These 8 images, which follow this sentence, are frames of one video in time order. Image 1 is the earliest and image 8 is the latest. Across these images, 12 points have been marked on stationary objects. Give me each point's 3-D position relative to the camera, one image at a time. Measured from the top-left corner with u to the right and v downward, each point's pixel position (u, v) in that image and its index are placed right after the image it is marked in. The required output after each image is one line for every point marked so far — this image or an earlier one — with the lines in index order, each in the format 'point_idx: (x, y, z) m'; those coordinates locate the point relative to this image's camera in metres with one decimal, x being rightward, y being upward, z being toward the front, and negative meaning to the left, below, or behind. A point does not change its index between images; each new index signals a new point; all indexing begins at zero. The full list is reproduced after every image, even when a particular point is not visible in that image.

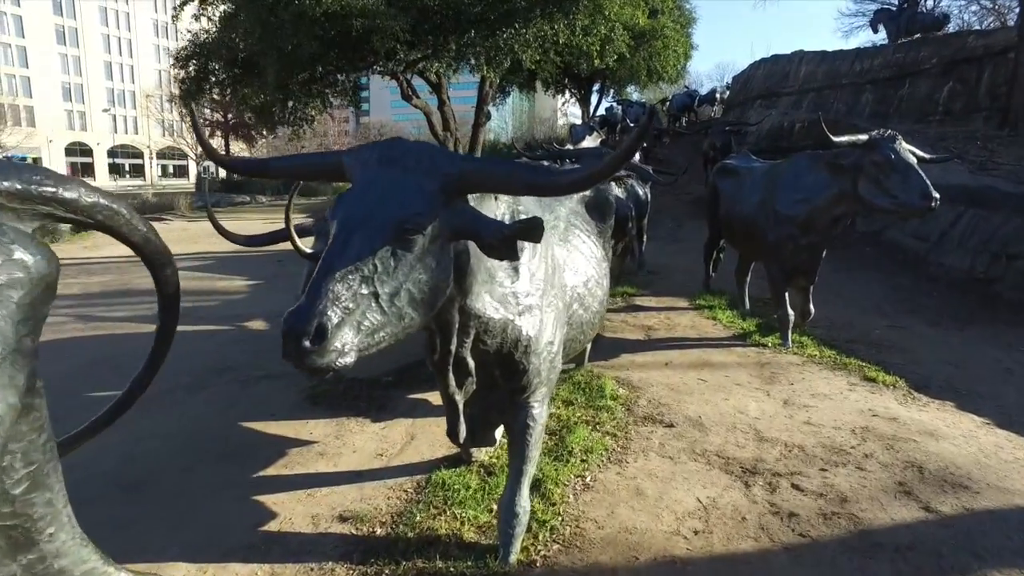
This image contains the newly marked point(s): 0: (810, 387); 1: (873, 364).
0: (+2.1, -0.7, +4.8) m
1: (+2.9, -0.6, +5.5) m
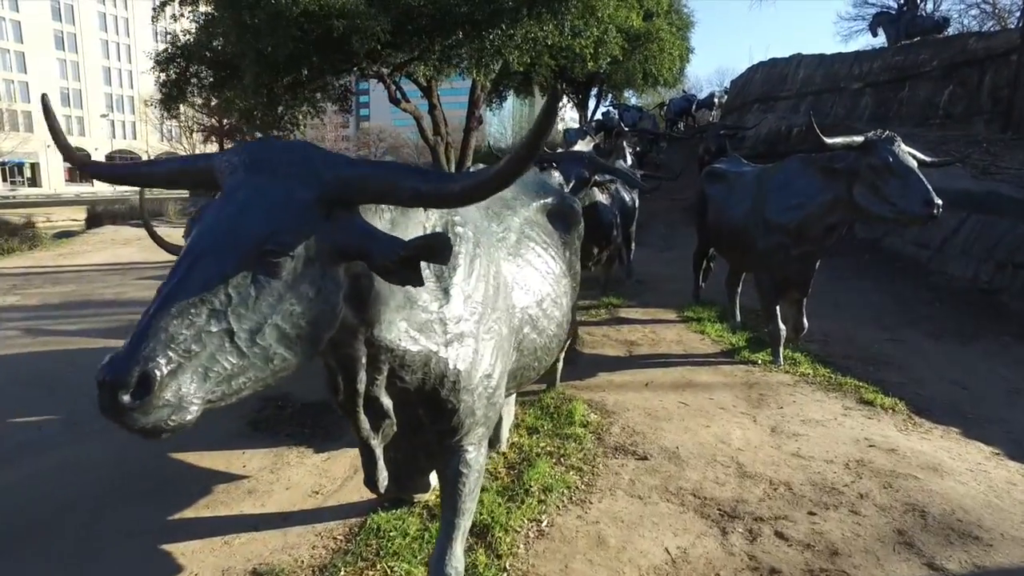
0: (+1.8, -0.8, +4.4) m
1: (+2.7, -0.7, +5.1) m
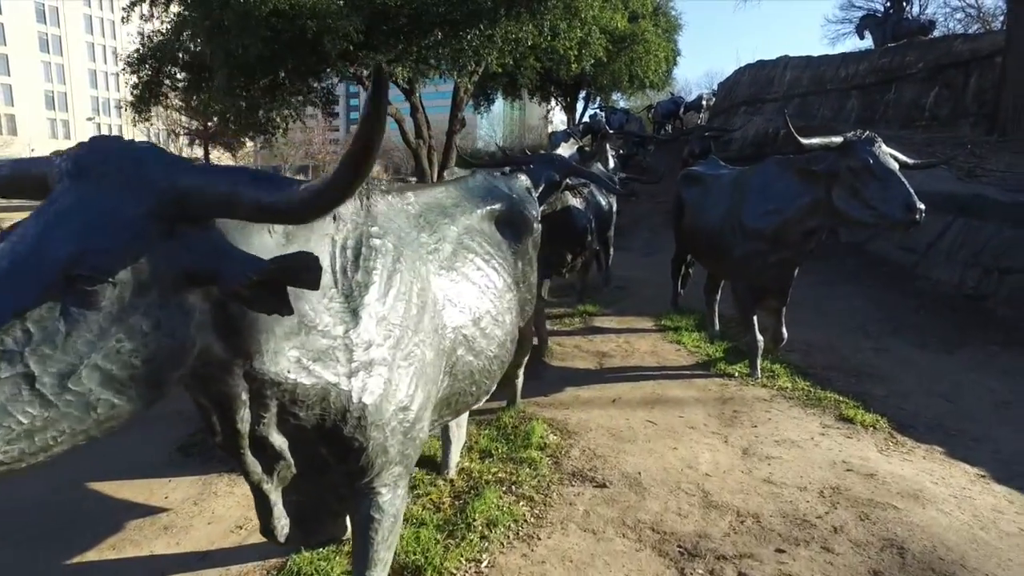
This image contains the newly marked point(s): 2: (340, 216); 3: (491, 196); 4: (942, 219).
0: (+1.6, -0.9, +4.1) m
1: (+2.4, -0.8, +4.8) m
2: (-0.6, +0.2, +2.2) m
3: (-0.1, +0.4, +3.3) m
4: (+5.3, +0.9, +8.6) m
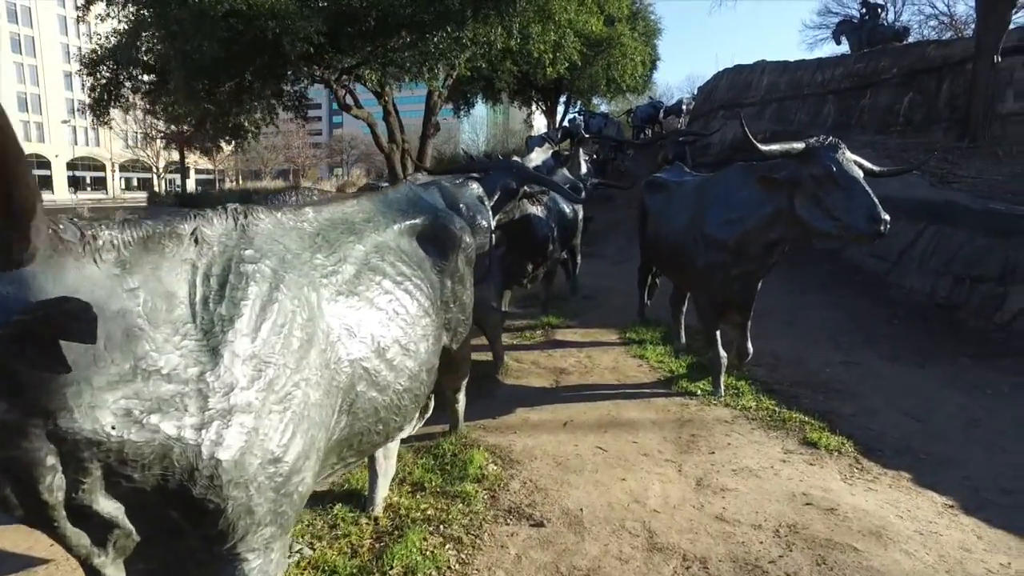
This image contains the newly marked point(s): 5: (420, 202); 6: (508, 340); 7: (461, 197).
0: (+1.2, -0.9, +3.9) m
1: (+2.0, -0.9, +4.6) m
2: (-0.9, +0.1, +1.9) m
3: (-0.4, +0.3, +3.0) m
4: (+4.9, +0.7, +8.4) m
5: (-0.4, +0.4, +3.1) m
6: (0.0, -0.5, +6.6) m
7: (-0.4, +0.6, +4.9) m
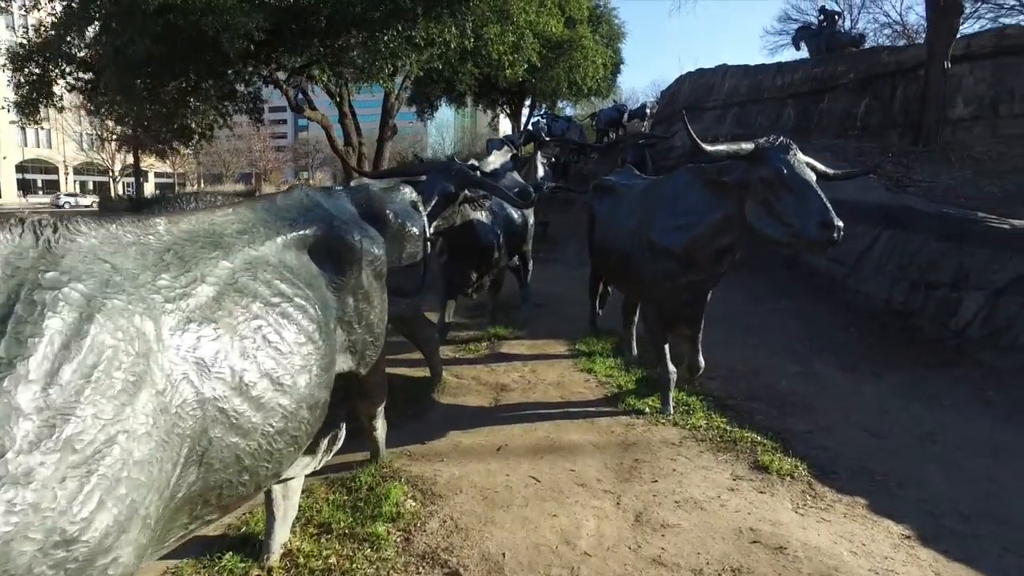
0: (+0.8, -1.0, +3.6) m
1: (+1.6, -0.9, +4.3) m
2: (-1.2, +0.1, +1.5) m
3: (-0.8, +0.3, +2.6) m
4: (+4.3, +0.7, +8.2) m
5: (-0.8, +0.3, +2.7) m
6: (-0.6, -0.6, +6.2) m
7: (-0.8, +0.6, +4.6) m
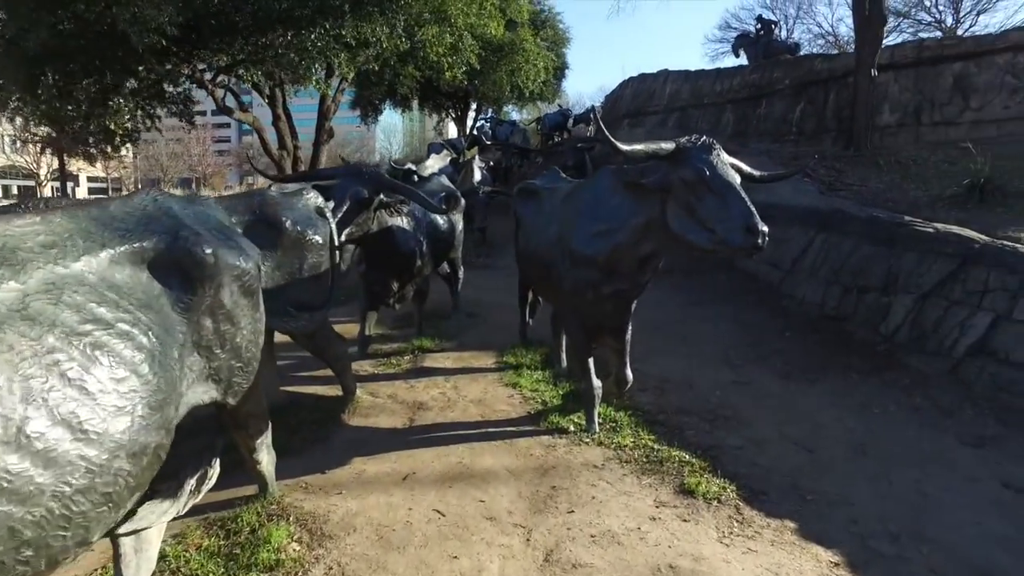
0: (+0.4, -1.1, +3.3) m
1: (+1.1, -1.0, +4.1) m
2: (-1.5, 0.0, +1.1) m
3: (-1.2, +0.2, +2.2) m
4: (+3.5, +0.6, +8.2) m
5: (-1.2, +0.2, +2.3) m
6: (-1.2, -0.7, +5.8) m
7: (-1.4, +0.5, +4.2) m
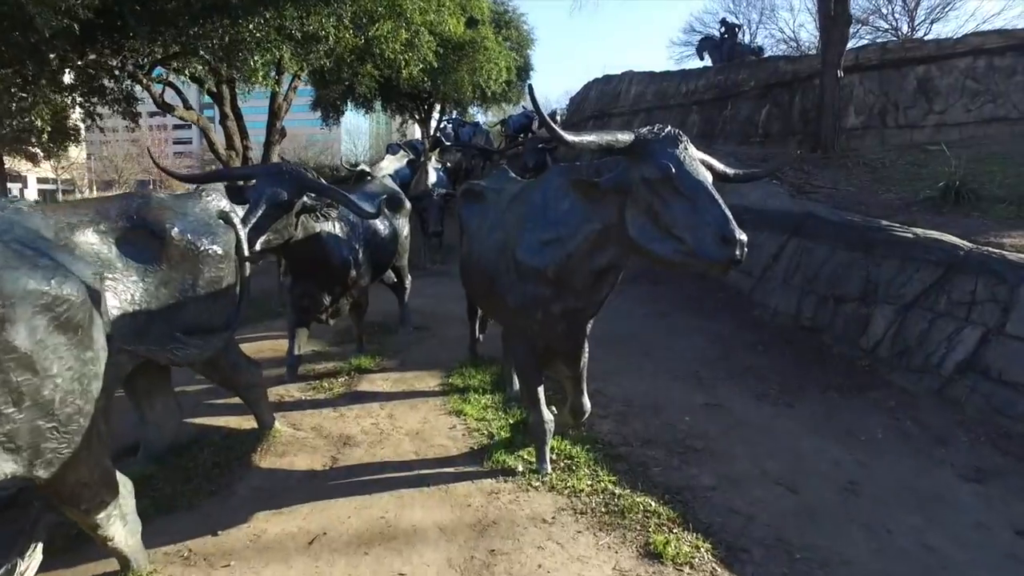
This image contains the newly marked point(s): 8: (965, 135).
0: (+0.1, -1.2, +2.6) m
1: (+0.8, -1.1, +3.5) m
2: (-1.7, -0.1, +0.4) m
3: (-1.4, +0.1, +1.5) m
4: (+2.9, +0.5, +7.7) m
5: (-1.4, +0.1, +1.6) m
6: (-1.6, -0.8, +5.1) m
7: (-1.7, +0.4, +3.5) m
8: (+7.6, +2.6, +11.6) m
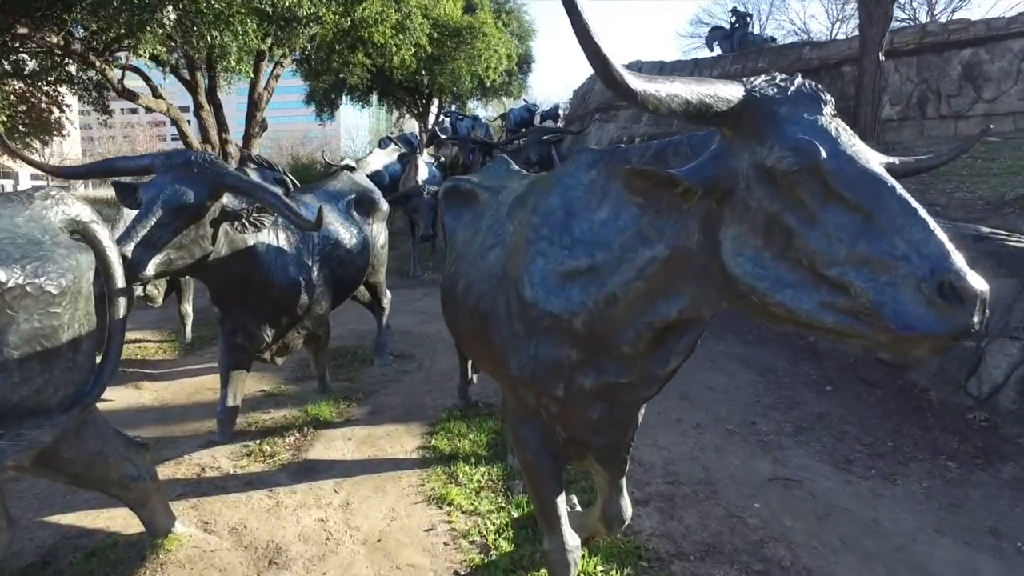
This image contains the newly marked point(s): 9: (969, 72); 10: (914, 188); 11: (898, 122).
0: (+0.1, -1.4, +1.3) m
1: (+0.8, -1.3, +2.1) m
2: (-1.7, -0.3, -1.0) m
3: (-1.4, -0.1, +0.2) m
4: (+3.0, +0.4, +6.4) m
5: (-1.4, -0.1, +0.3) m
6: (-1.6, -1.0, +3.8) m
7: (-1.7, +0.2, +2.1) m
8: (+7.7, +2.4, +10.2) m
9: (+7.1, +3.3, +10.5) m
10: (+4.5, +1.1, +7.6) m
11: (+6.3, +2.7, +11.1) m
